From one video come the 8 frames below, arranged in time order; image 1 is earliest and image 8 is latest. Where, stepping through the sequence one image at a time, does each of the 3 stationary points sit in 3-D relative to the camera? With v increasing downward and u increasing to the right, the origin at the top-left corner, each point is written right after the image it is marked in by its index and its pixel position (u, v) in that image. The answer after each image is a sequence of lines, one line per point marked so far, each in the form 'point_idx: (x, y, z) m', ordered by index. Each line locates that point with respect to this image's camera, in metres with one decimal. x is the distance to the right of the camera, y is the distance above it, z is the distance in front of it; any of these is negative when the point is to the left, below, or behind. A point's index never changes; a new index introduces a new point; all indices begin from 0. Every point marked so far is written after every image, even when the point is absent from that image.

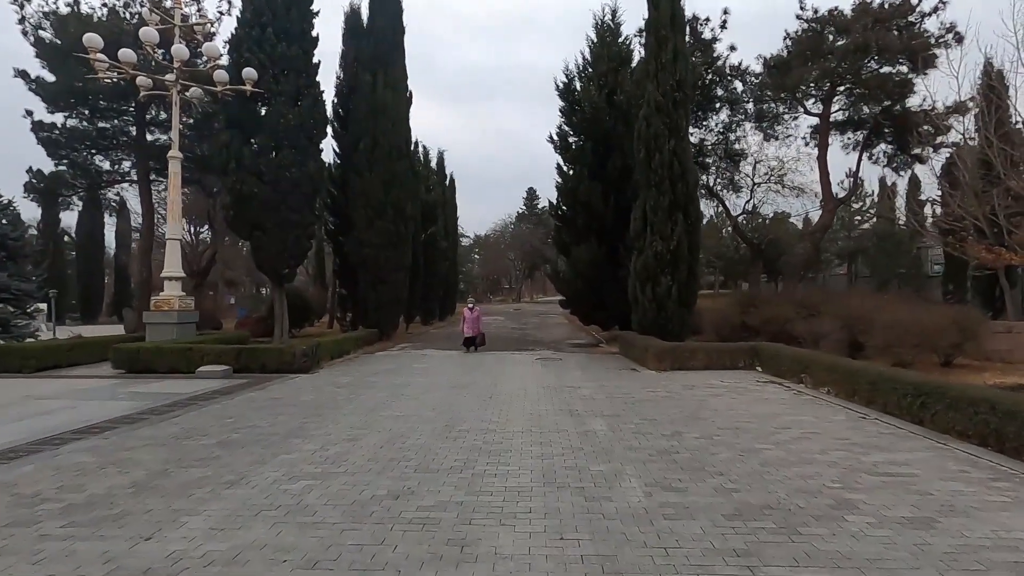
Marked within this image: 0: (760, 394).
0: (+4.6, -2.0, +10.0) m
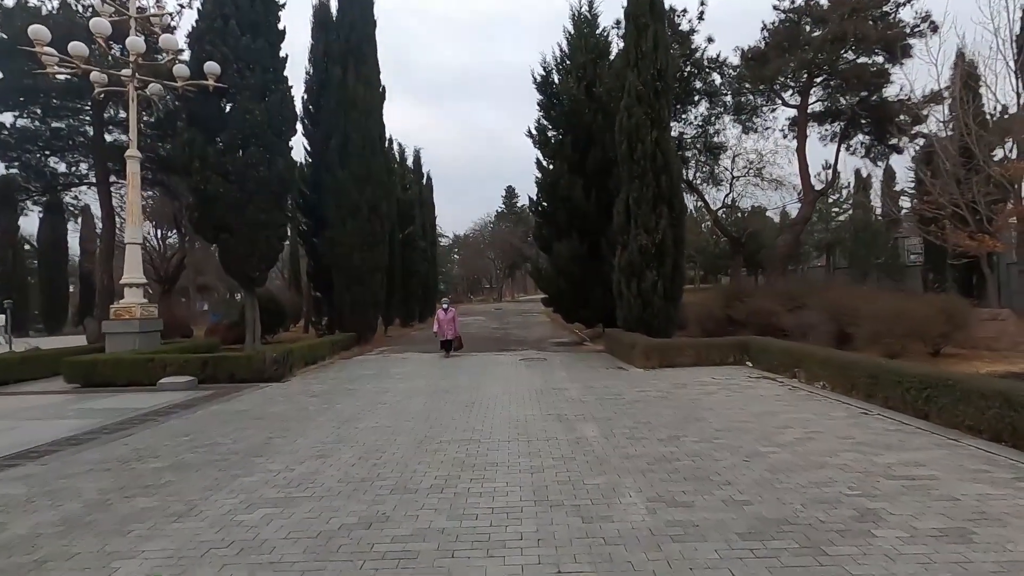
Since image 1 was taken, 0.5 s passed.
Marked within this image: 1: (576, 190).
0: (+4.4, -1.9, +9.7) m
1: (+2.3, +3.5, +19.3) m
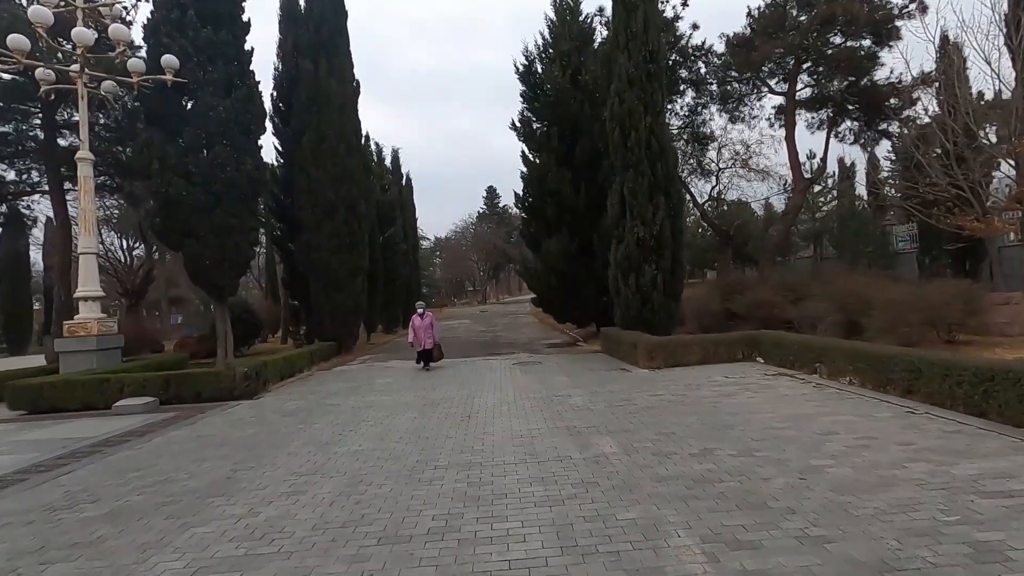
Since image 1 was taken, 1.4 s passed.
0: (+4.3, -1.7, +8.8) m
1: (+1.8, +3.6, +18.4) m
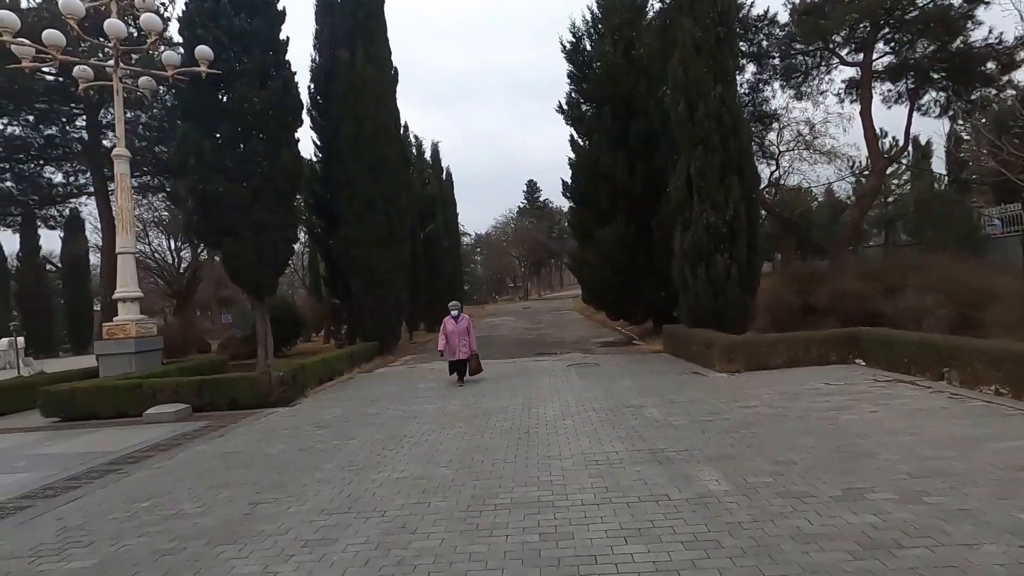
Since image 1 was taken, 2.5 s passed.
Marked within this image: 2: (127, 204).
0: (+5.2, -1.5, +7.2) m
1: (+3.4, +3.8, +16.9) m
2: (-10.6, +2.3, +14.8) m
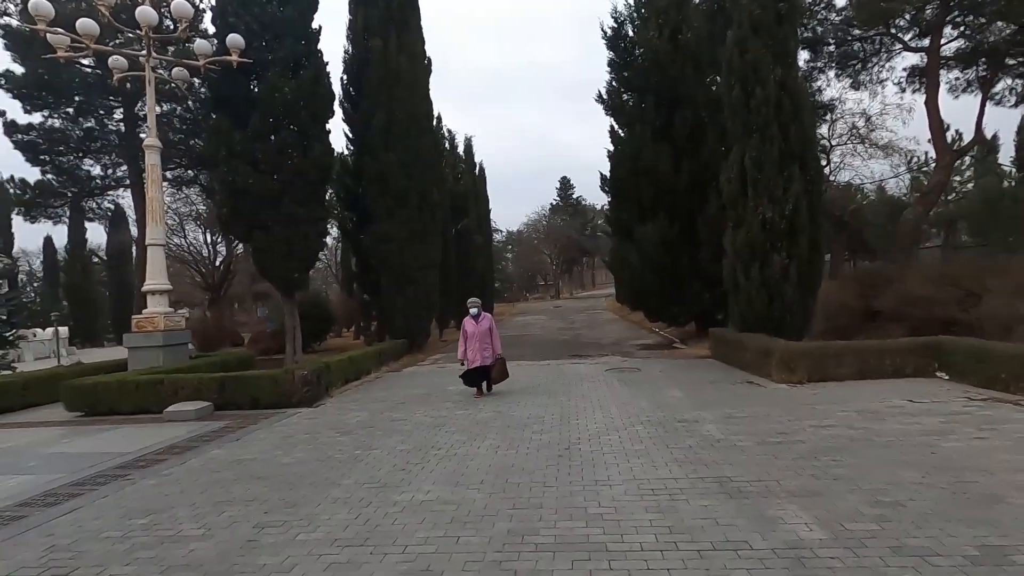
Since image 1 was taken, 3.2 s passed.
0: (+5.7, -1.6, +6.1) m
1: (+4.4, +3.8, +15.9) m
2: (-9.6, +2.5, +14.6) m
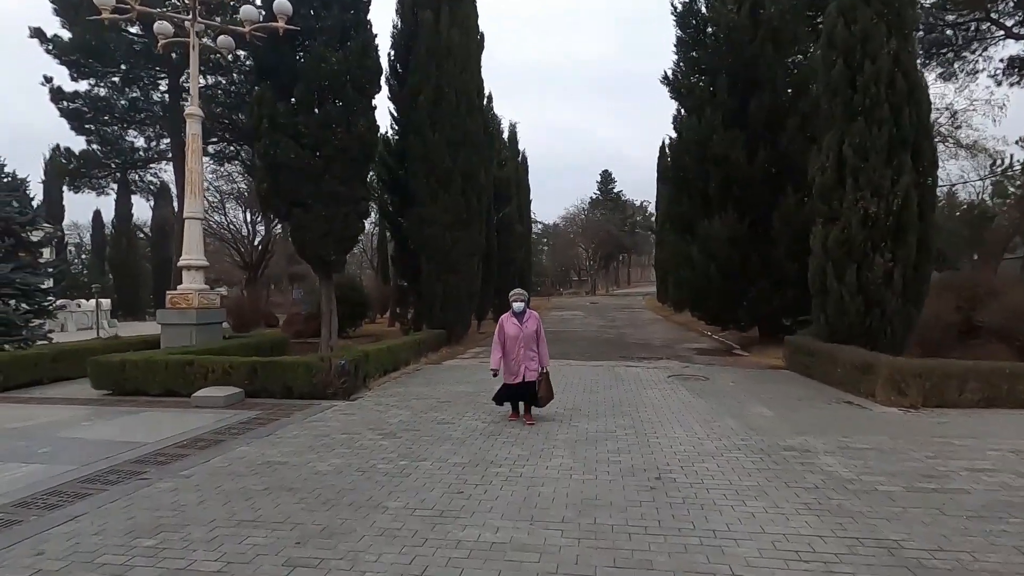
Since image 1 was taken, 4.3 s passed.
0: (+6.4, -1.8, +4.7) m
1: (+6.0, +3.8, +14.5) m
2: (-8.2, +3.2, +13.9) m
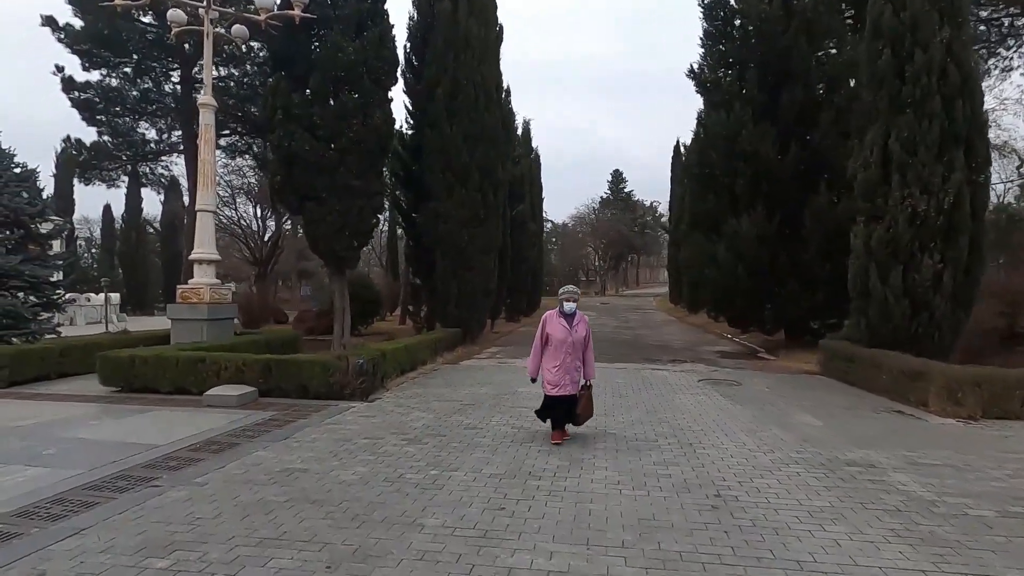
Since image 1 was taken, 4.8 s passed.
0: (+6.8, -1.8, +4.1) m
1: (+6.6, +3.8, +13.9) m
2: (-7.6, +3.3, +13.6) m
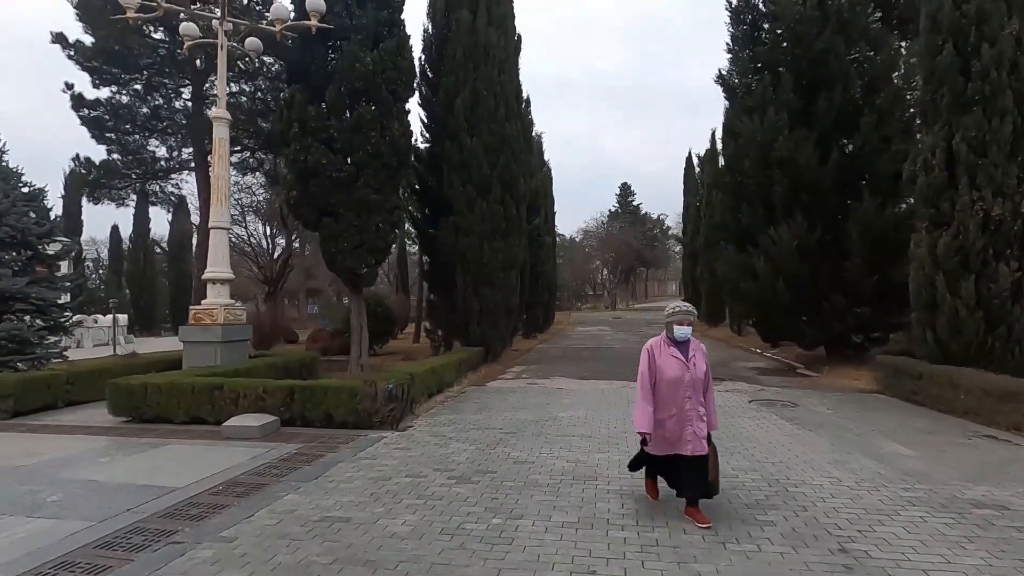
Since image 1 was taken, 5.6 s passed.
0: (+7.5, -1.8, +3.4) m
1: (+7.2, +3.4, +13.3) m
2: (-7.0, +2.8, +13.0) m
